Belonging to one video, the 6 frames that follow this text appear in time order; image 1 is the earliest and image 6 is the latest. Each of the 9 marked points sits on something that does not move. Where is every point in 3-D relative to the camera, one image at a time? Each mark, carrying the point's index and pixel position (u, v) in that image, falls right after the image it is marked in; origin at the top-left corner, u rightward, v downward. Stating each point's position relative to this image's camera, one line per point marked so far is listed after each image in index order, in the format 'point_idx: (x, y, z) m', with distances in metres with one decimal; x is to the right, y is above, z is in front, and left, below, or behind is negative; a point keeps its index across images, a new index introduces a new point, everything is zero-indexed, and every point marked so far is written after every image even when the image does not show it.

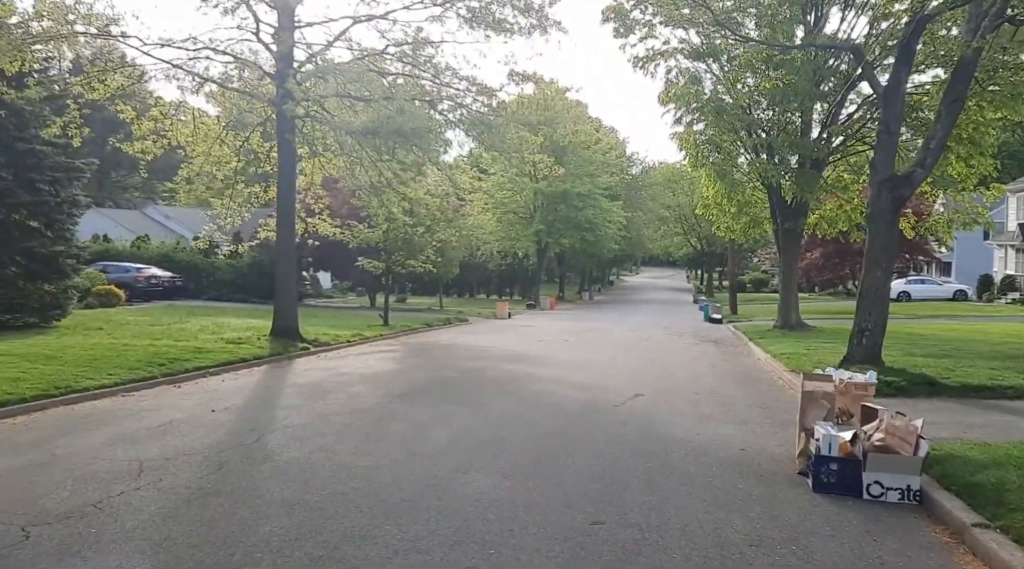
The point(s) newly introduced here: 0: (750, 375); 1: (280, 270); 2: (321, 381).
0: (+4.5, -1.7, +14.2) m
1: (-5.5, +0.3, +17.9) m
2: (-3.0, -1.5, +11.9) m
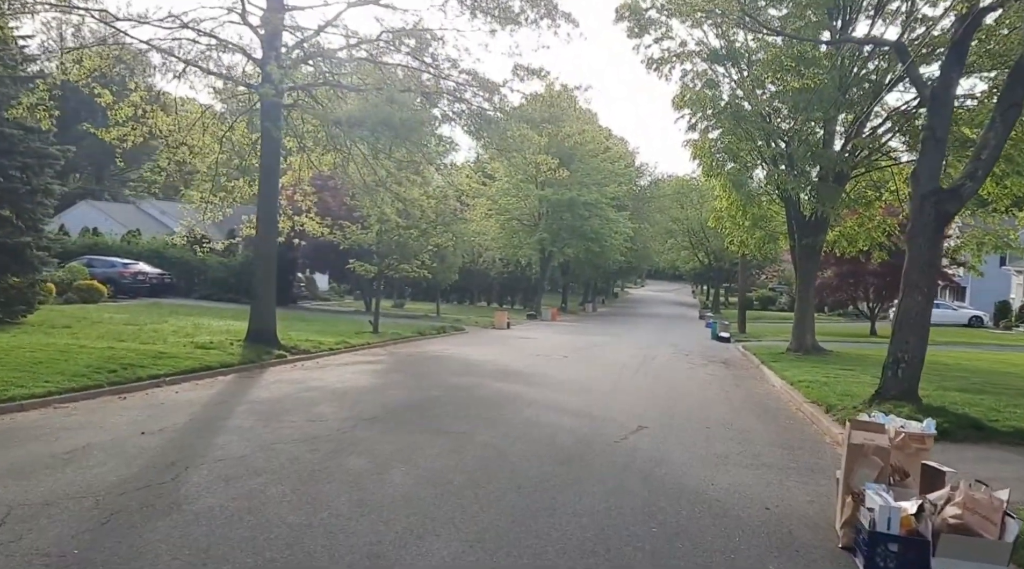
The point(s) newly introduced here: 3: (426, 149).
0: (+4.3, -2.1, +12.9) m
1: (-5.6, +0.3, +16.6) m
2: (-3.2, -1.6, +10.6) m
3: (-2.0, +3.2, +17.7) m
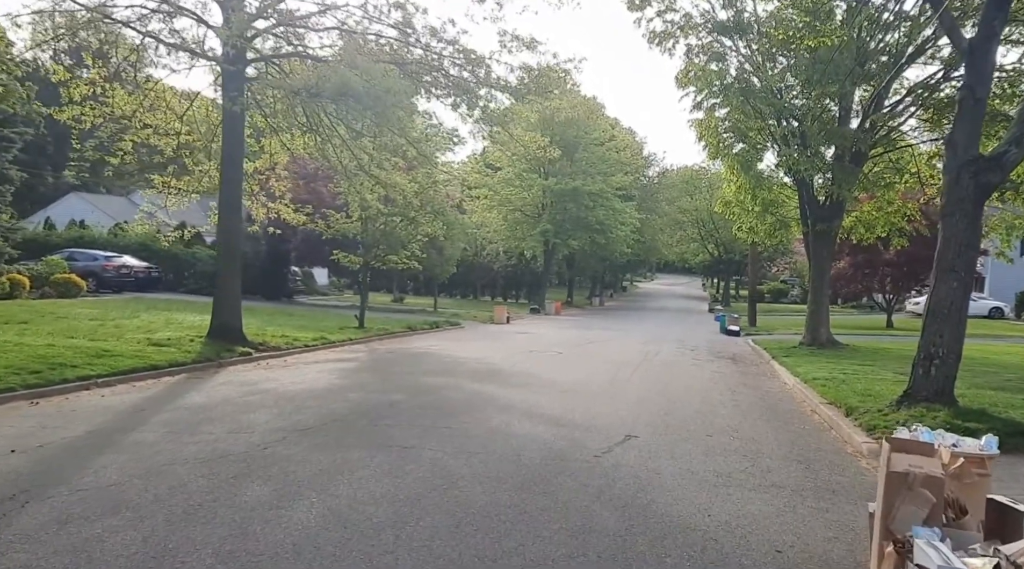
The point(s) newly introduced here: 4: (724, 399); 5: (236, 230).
0: (+4.0, -1.9, +11.4) m
1: (-5.9, +0.5, +15.2) m
2: (-3.5, -1.4, +9.2) m
3: (-2.3, +3.4, +16.3) m
4: (+3.4, -1.8, +12.0) m
5: (-5.6, +1.1, +15.3) m
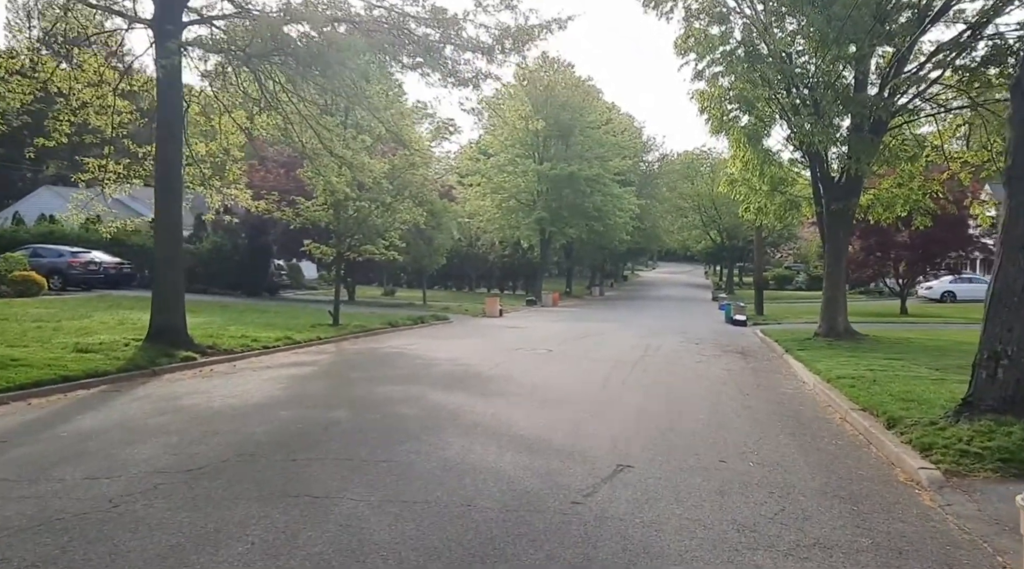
0: (+3.7, -1.7, +9.6) m
1: (-6.2, +0.6, +13.4) m
2: (-3.9, -1.4, +7.4) m
3: (-2.7, +3.5, +14.5) m
4: (+3.0, -1.6, +10.2) m
5: (-6.0, +1.2, +13.4) m
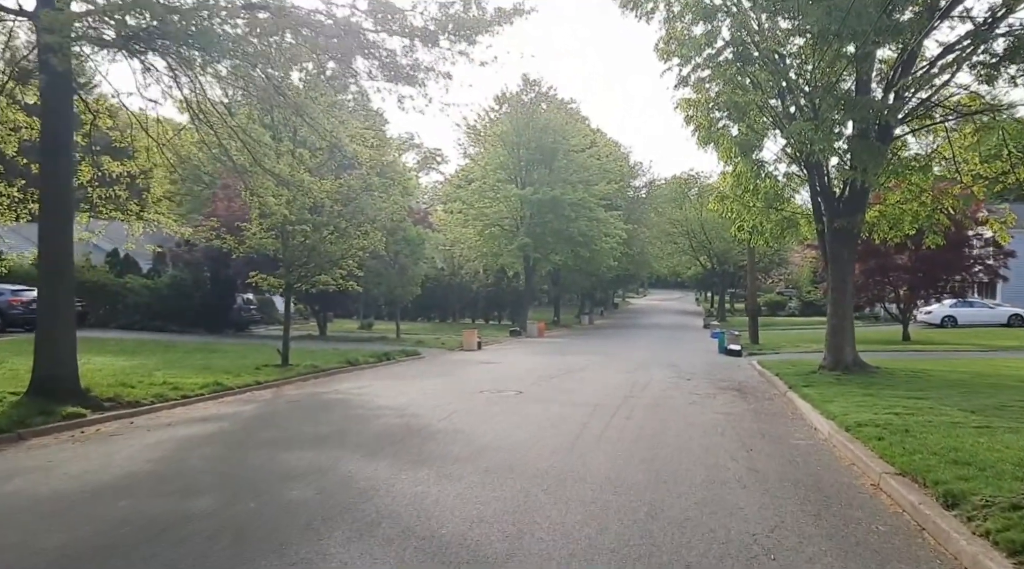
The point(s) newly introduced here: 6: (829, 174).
0: (+3.1, -2.0, +7.4) m
1: (-6.9, -0.1, +11.3) m
2: (-4.5, -1.7, +5.2) m
3: (-3.5, +3.0, +12.4) m
4: (+2.4, -2.0, +8.0) m
5: (-6.6, +0.6, +11.3) m
6: (+7.2, +2.5, +17.1) m
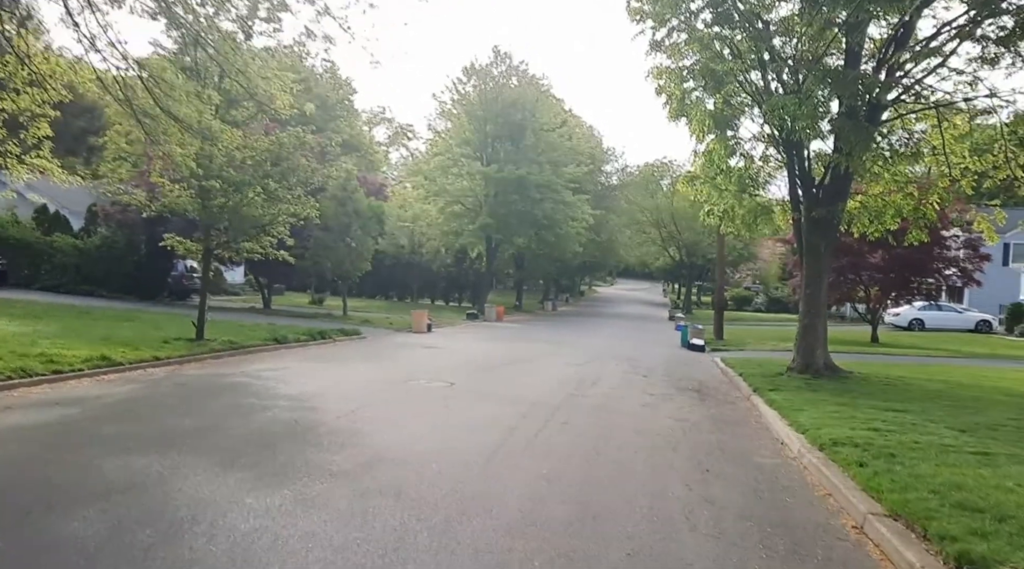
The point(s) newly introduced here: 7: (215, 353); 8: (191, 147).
0: (+2.2, -1.9, +5.9) m
1: (-7.8, +0.6, +9.2) m
2: (-5.2, -1.3, +3.3) m
3: (-4.3, +3.5, +10.5) m
4: (+1.5, -1.8, +6.4) m
5: (-7.5, +1.2, +9.3) m
6: (+6.1, +2.6, +15.6) m
7: (-5.9, -1.3, +15.0) m
8: (-5.9, +2.5, +14.0) m
